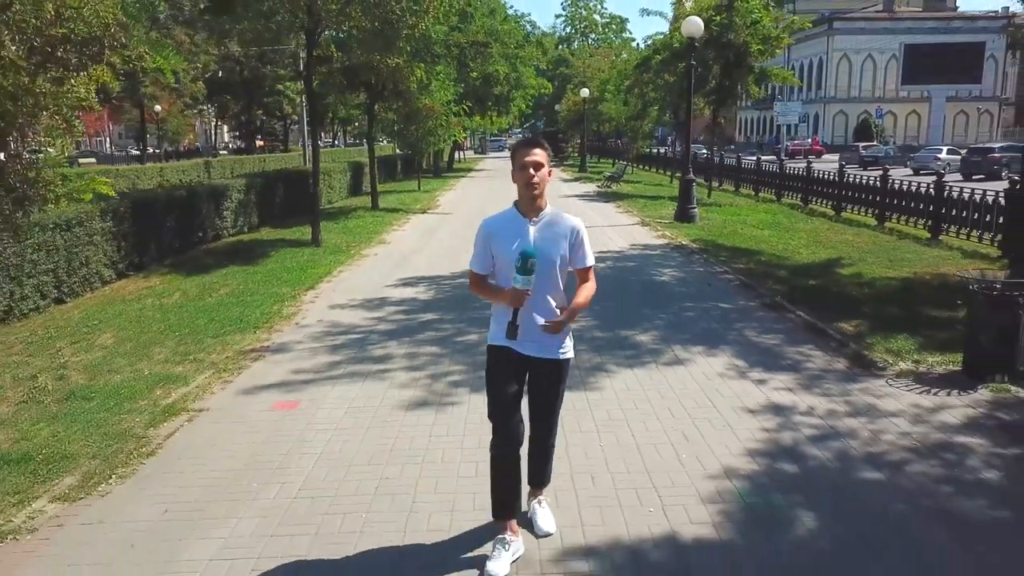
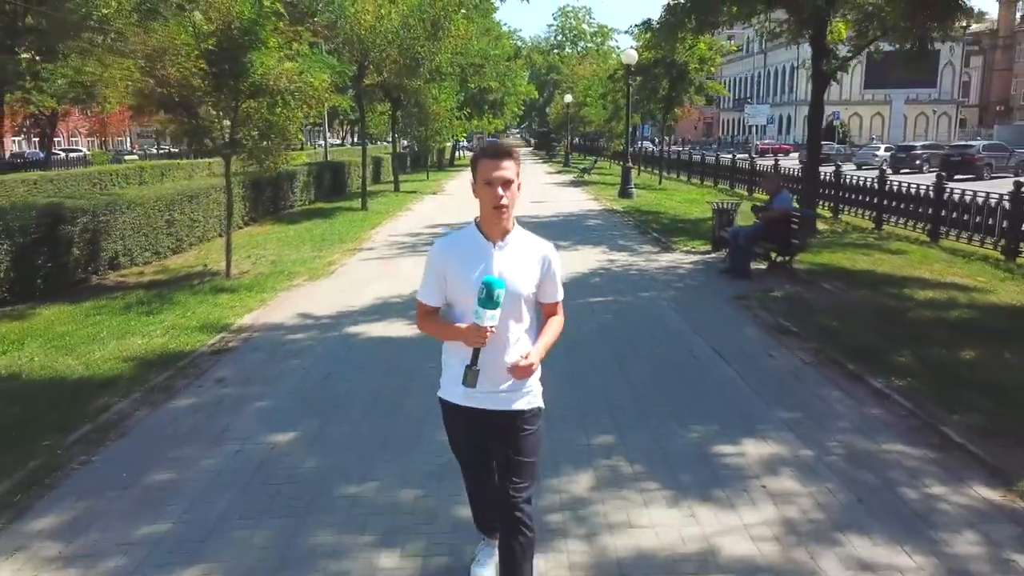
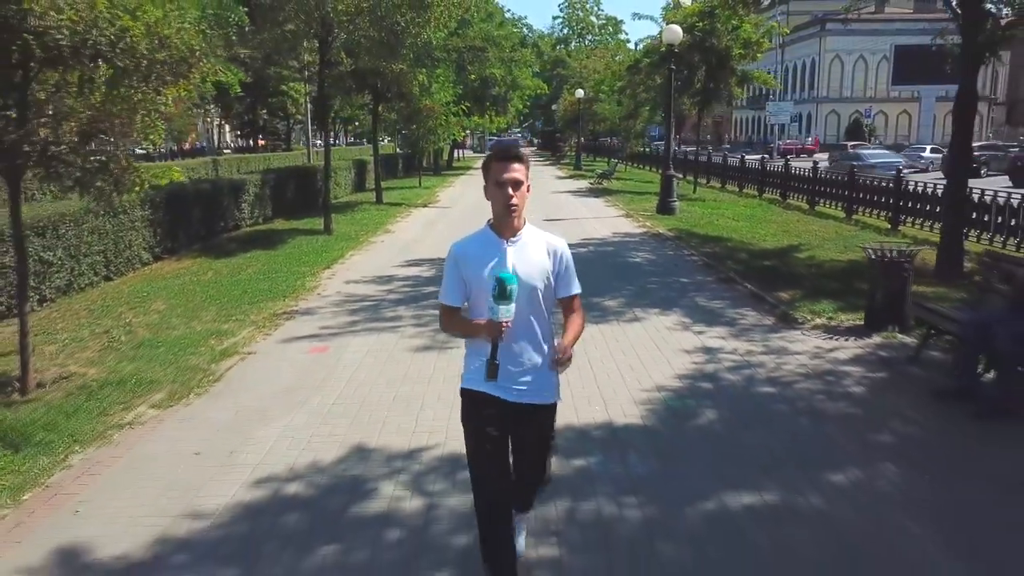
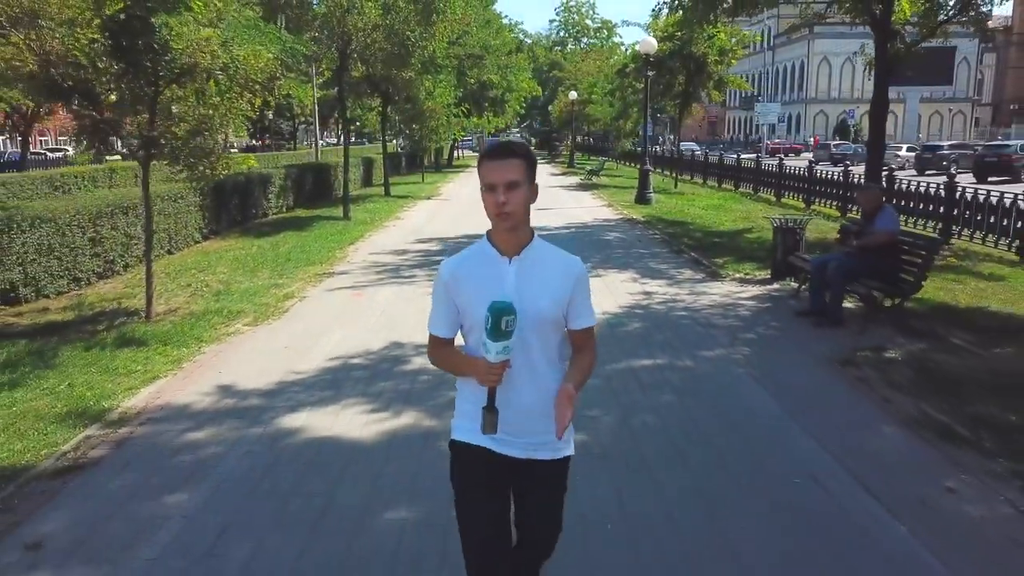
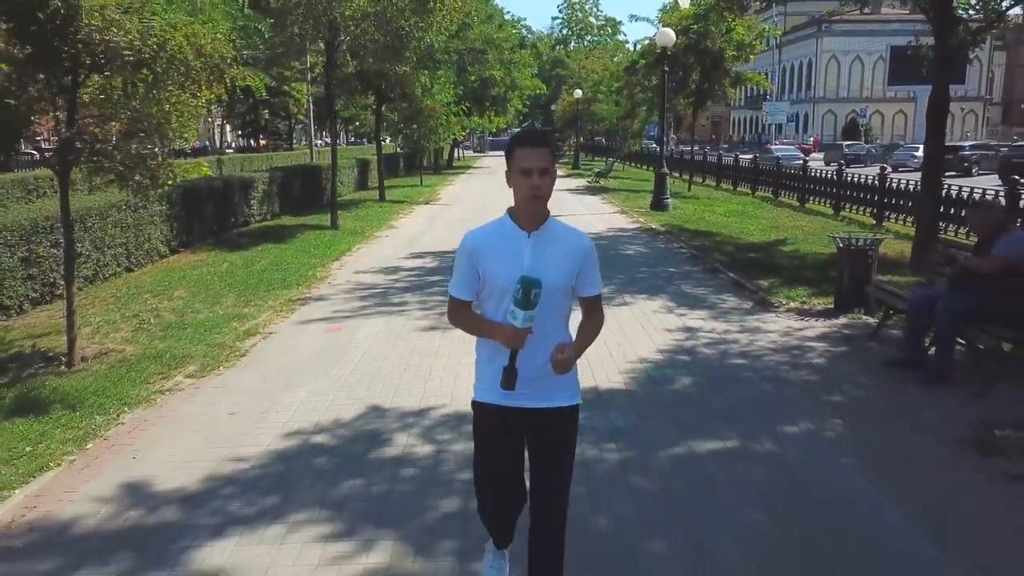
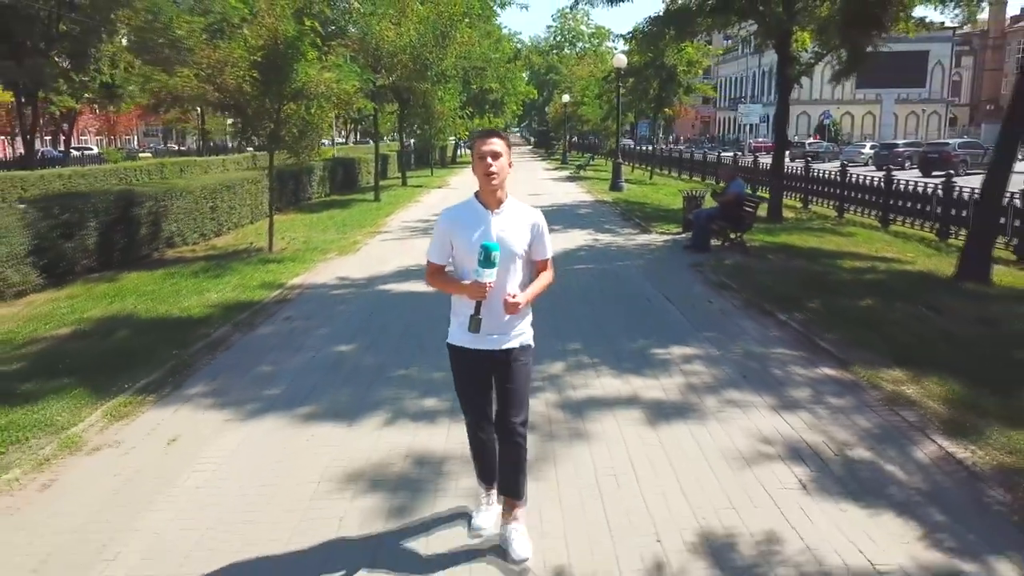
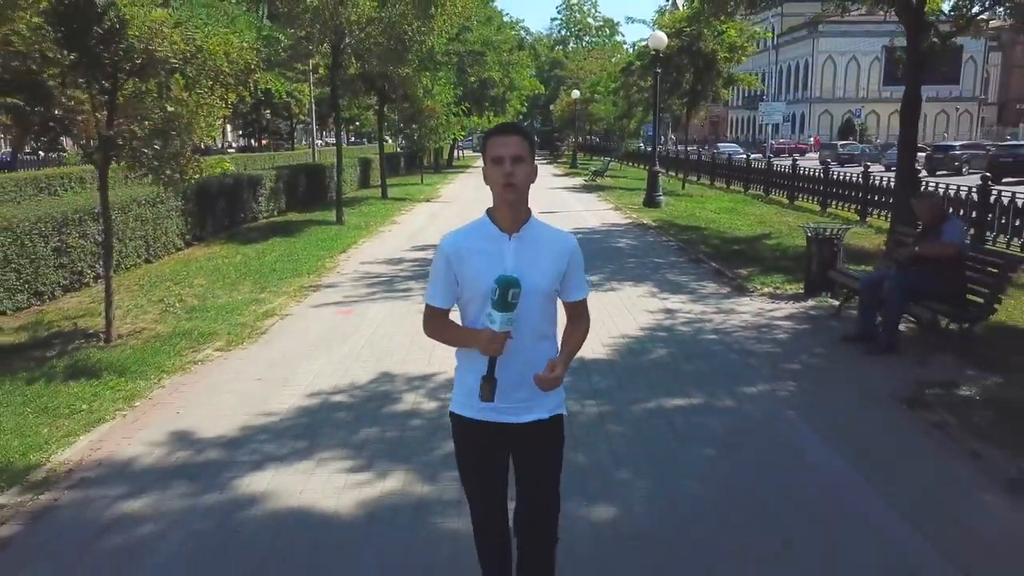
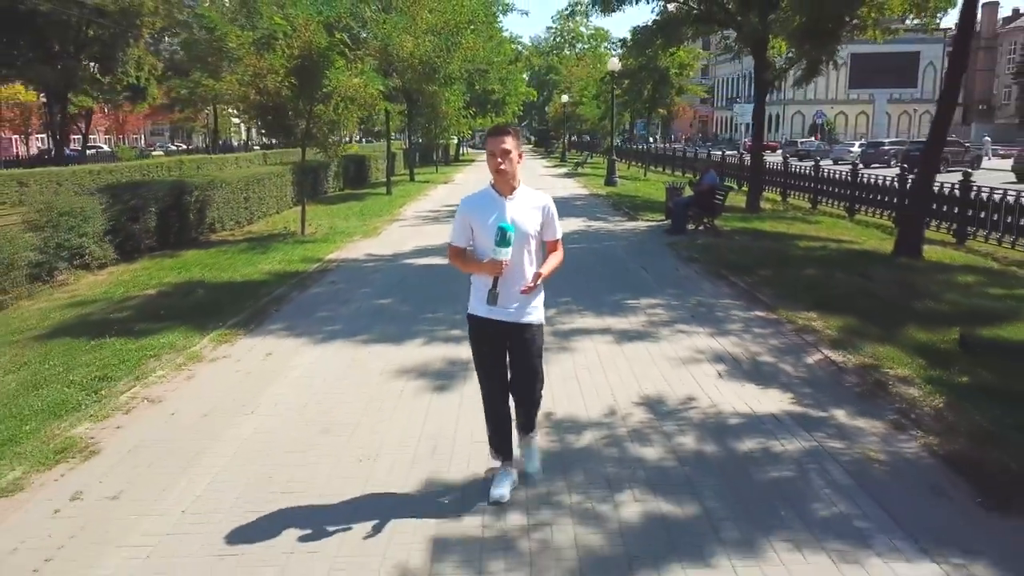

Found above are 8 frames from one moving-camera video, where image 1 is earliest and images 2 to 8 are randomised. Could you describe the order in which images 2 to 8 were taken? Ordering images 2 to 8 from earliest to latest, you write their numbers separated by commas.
3, 5, 7, 4, 2, 6, 8
